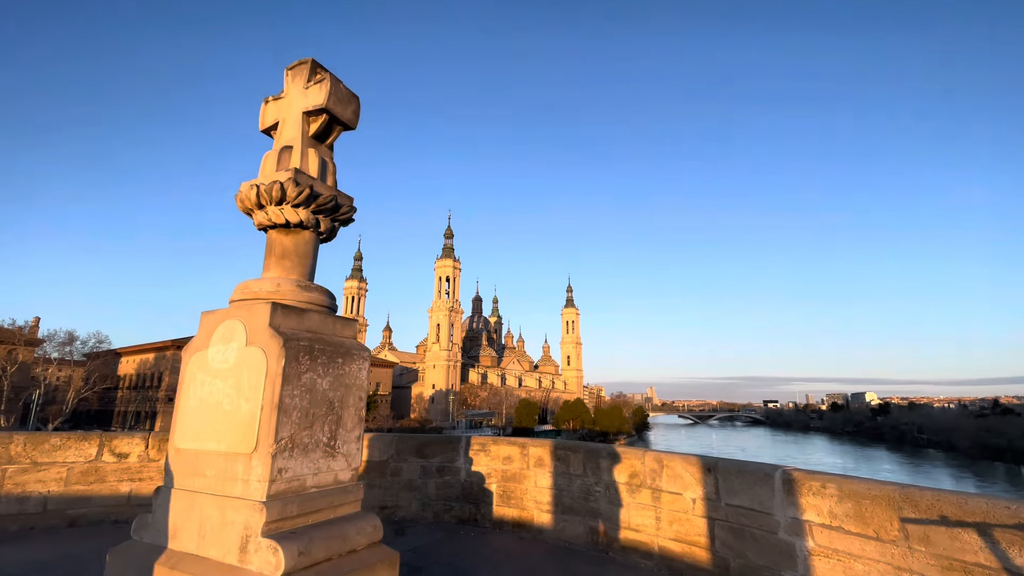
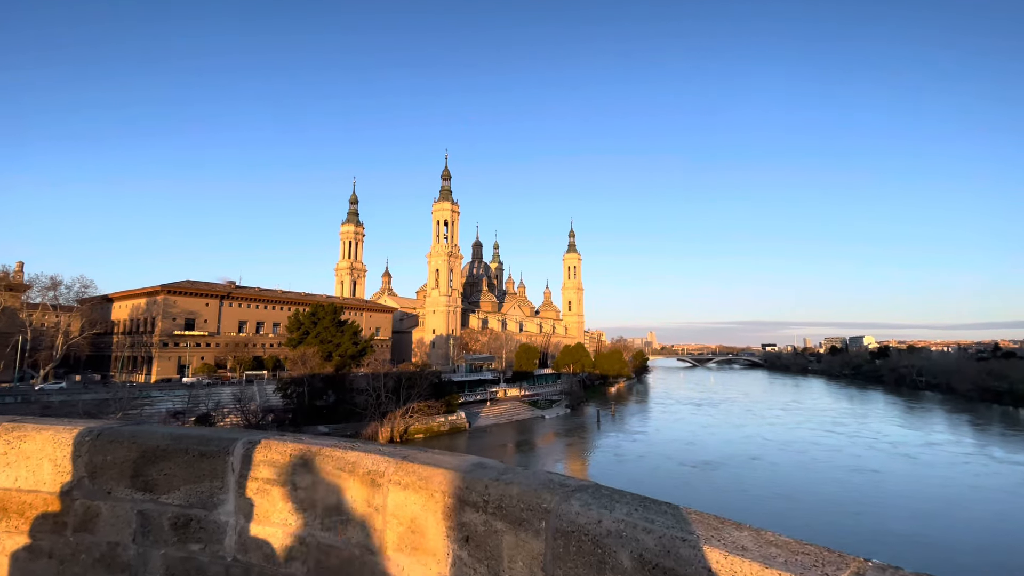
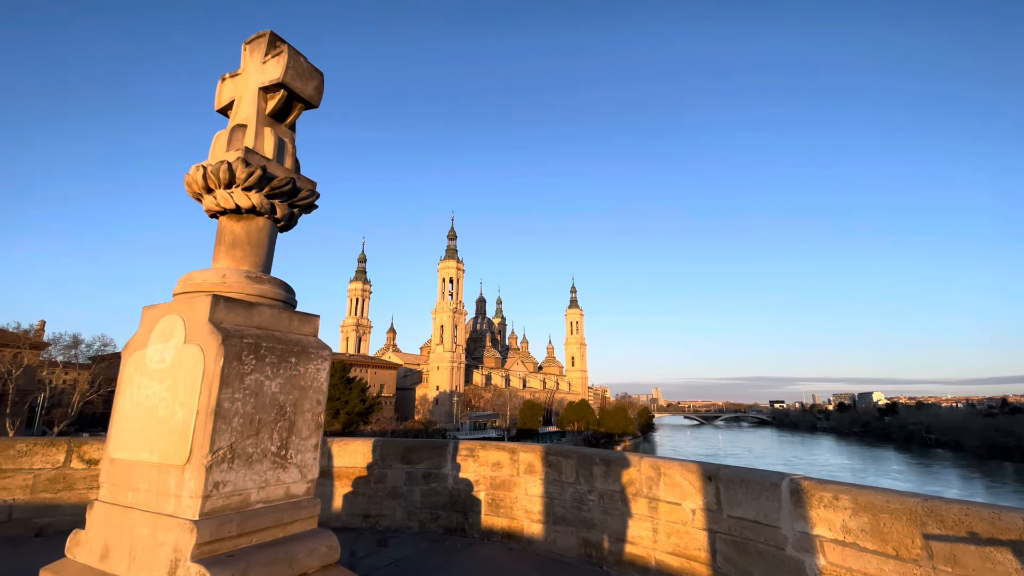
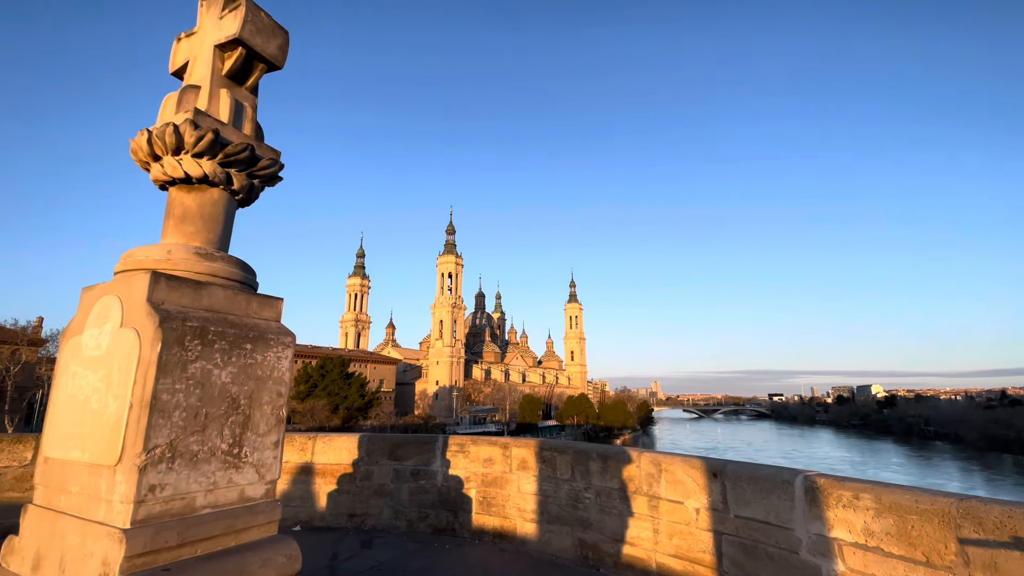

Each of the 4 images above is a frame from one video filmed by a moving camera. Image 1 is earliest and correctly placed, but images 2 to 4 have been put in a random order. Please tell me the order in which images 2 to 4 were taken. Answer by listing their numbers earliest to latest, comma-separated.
3, 4, 2
